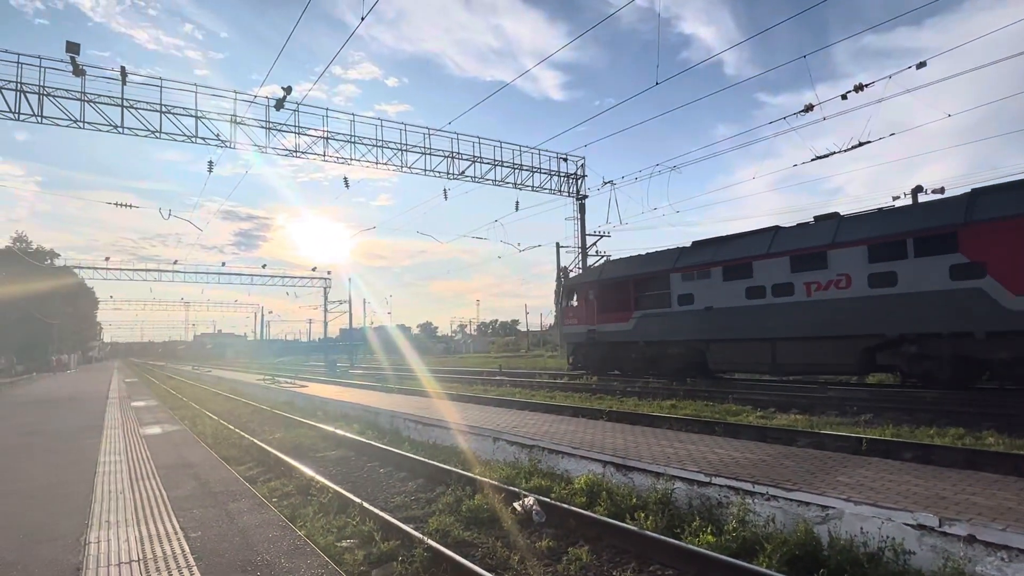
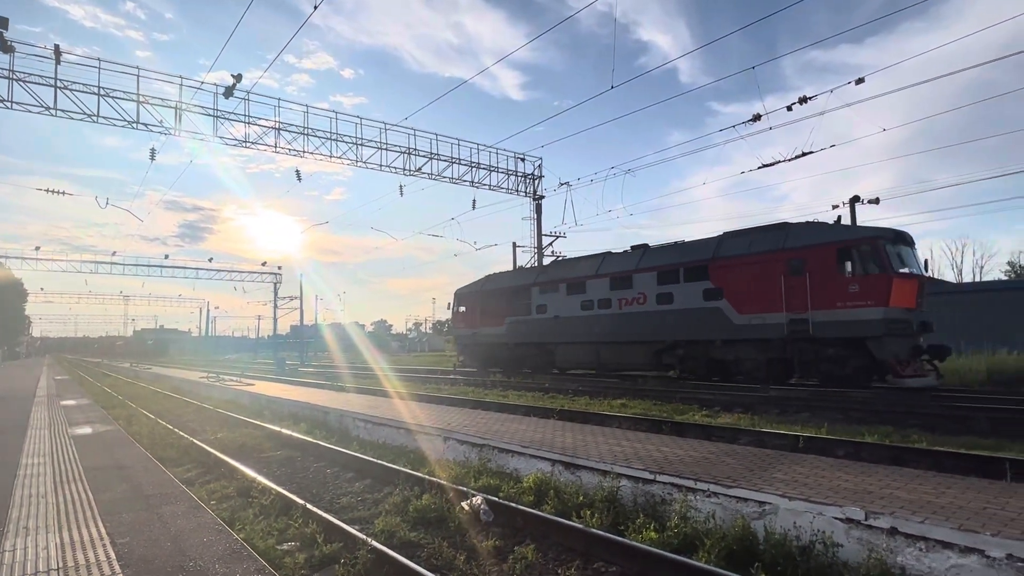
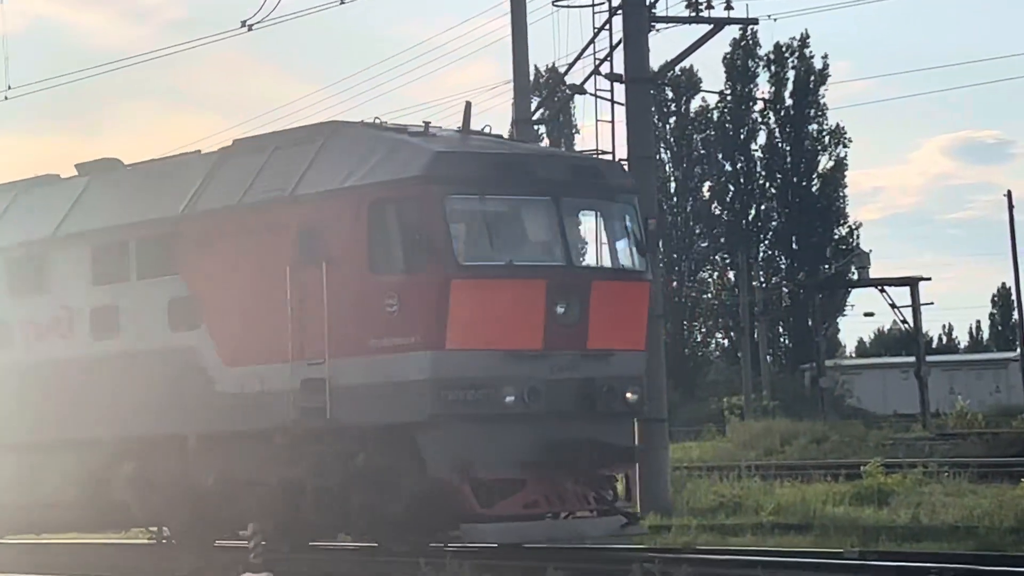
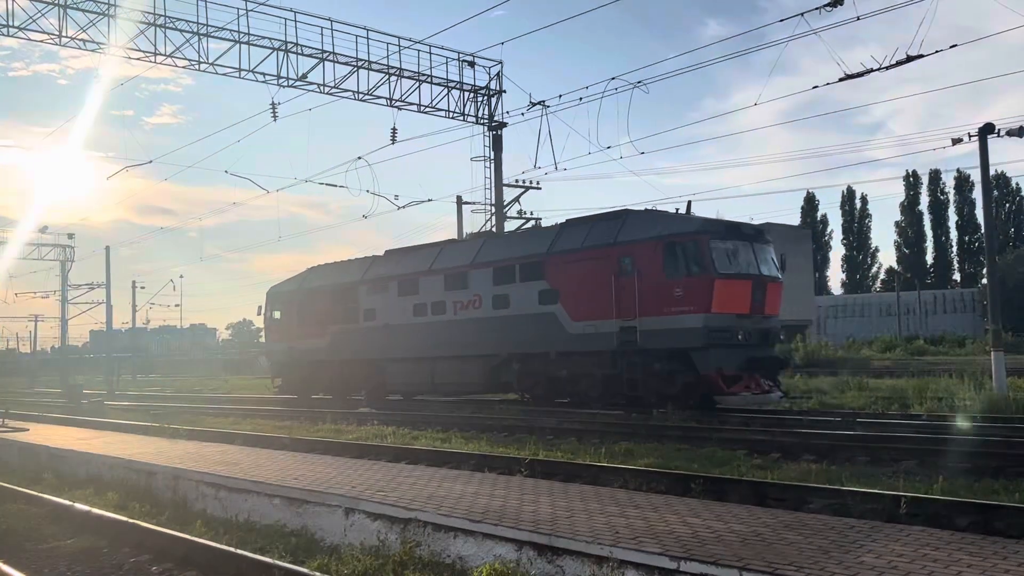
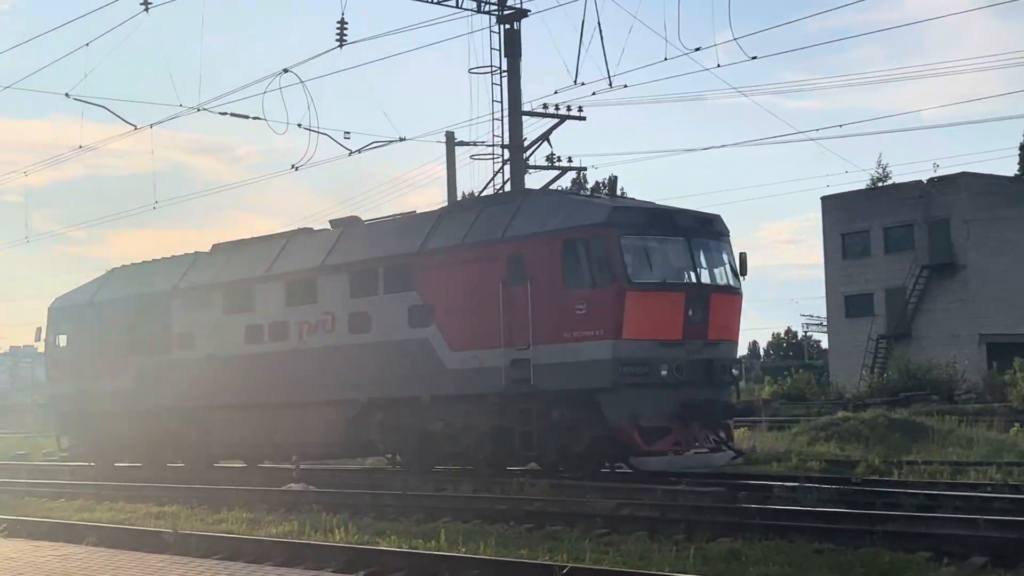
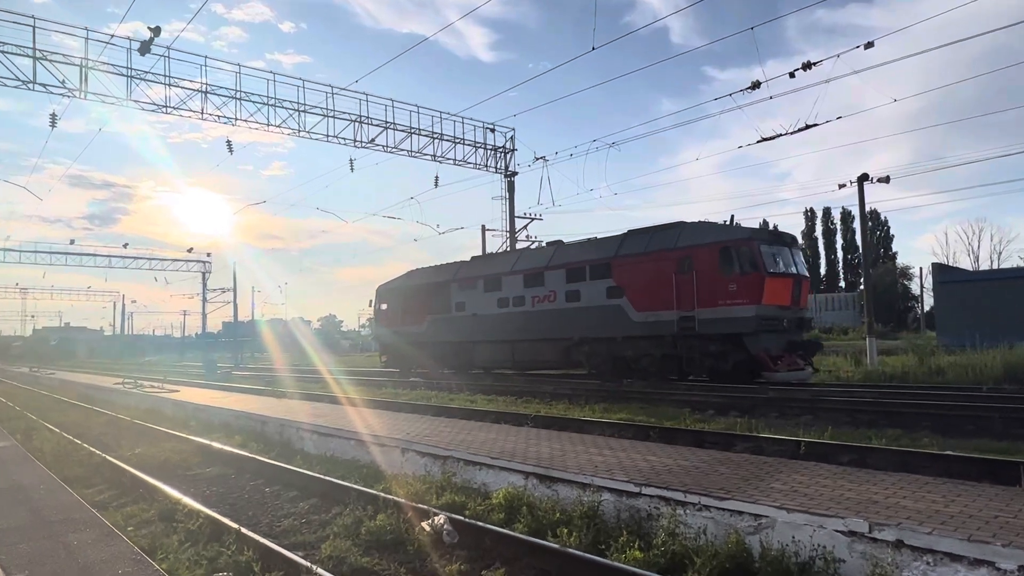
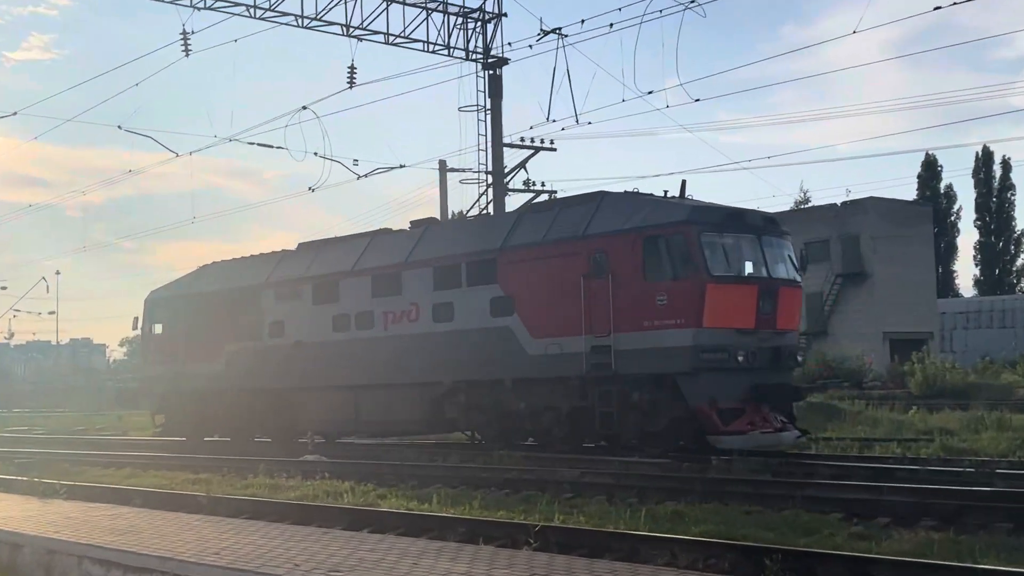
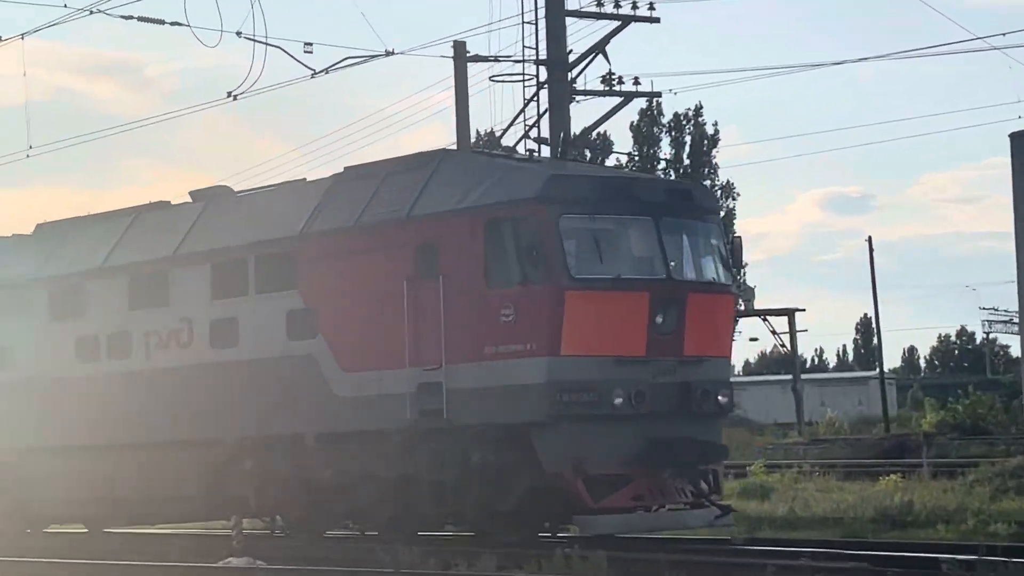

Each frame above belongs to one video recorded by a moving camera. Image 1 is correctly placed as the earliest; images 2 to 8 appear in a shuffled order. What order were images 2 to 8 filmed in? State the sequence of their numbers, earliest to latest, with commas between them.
2, 6, 4, 7, 5, 8, 3
